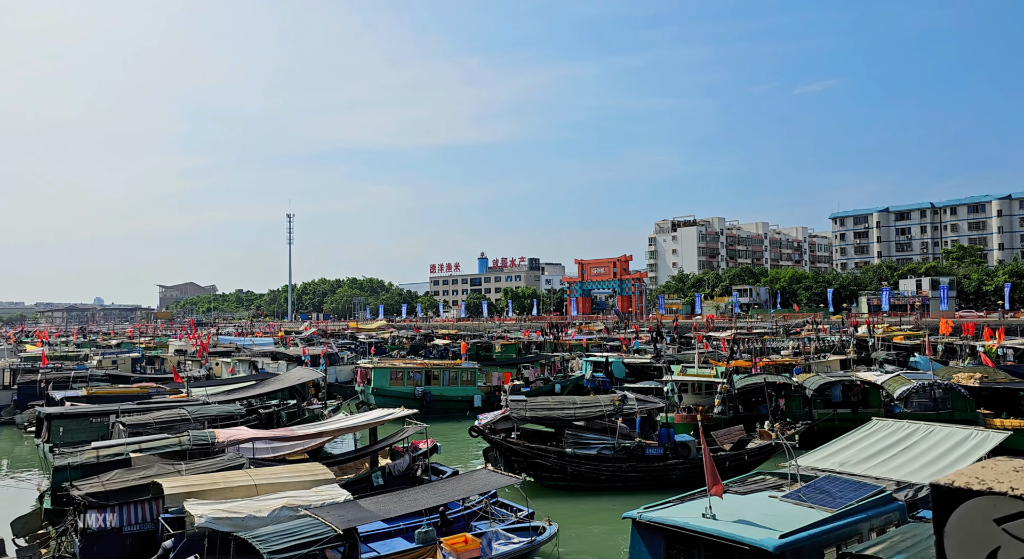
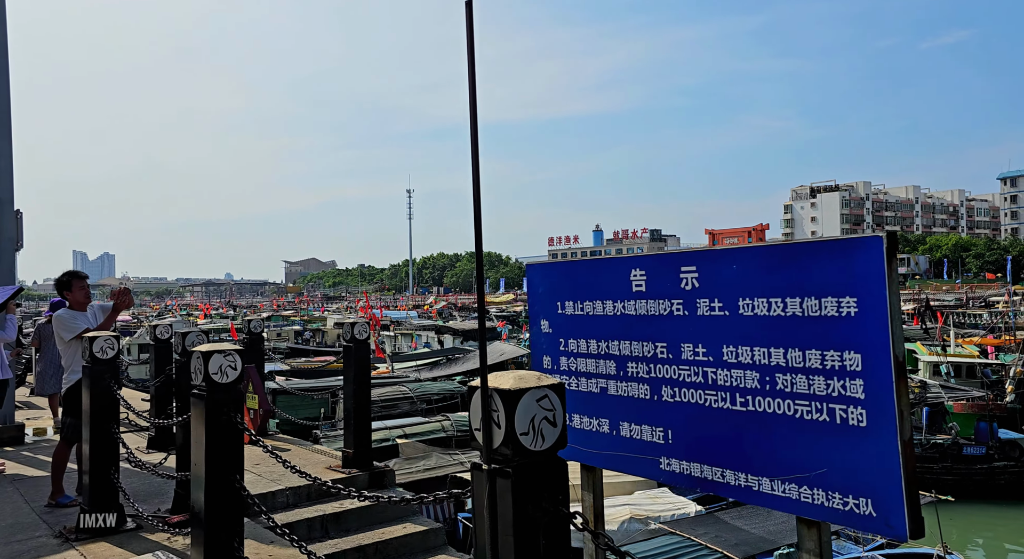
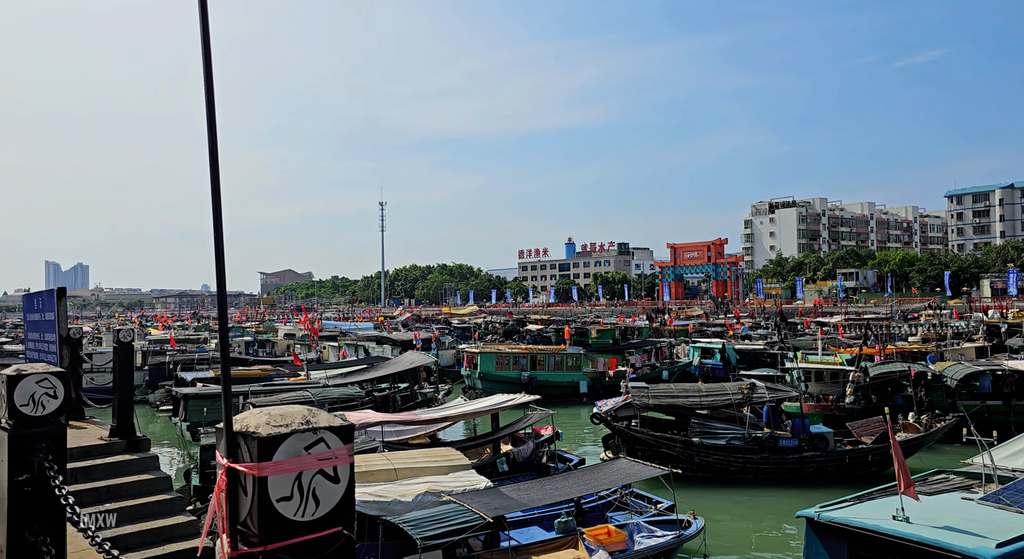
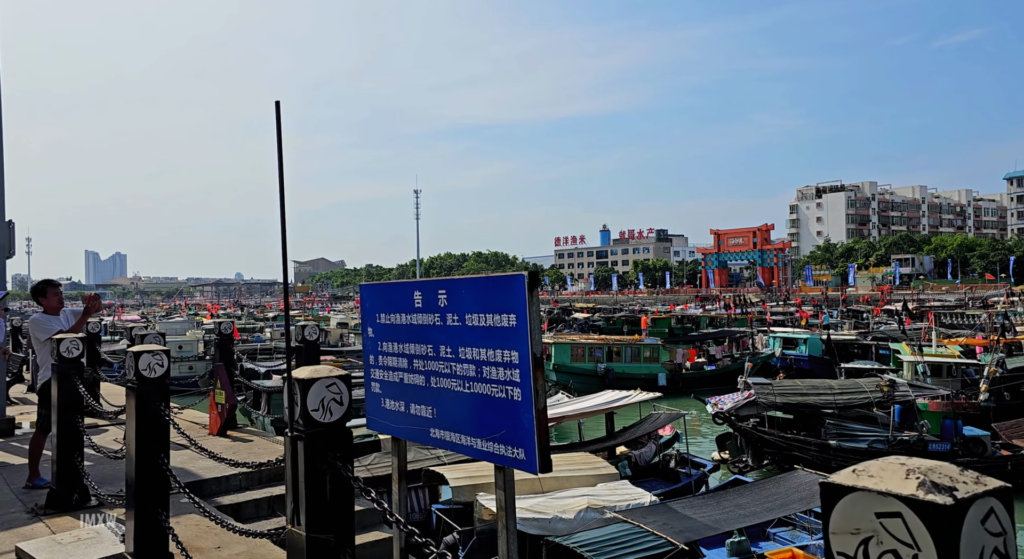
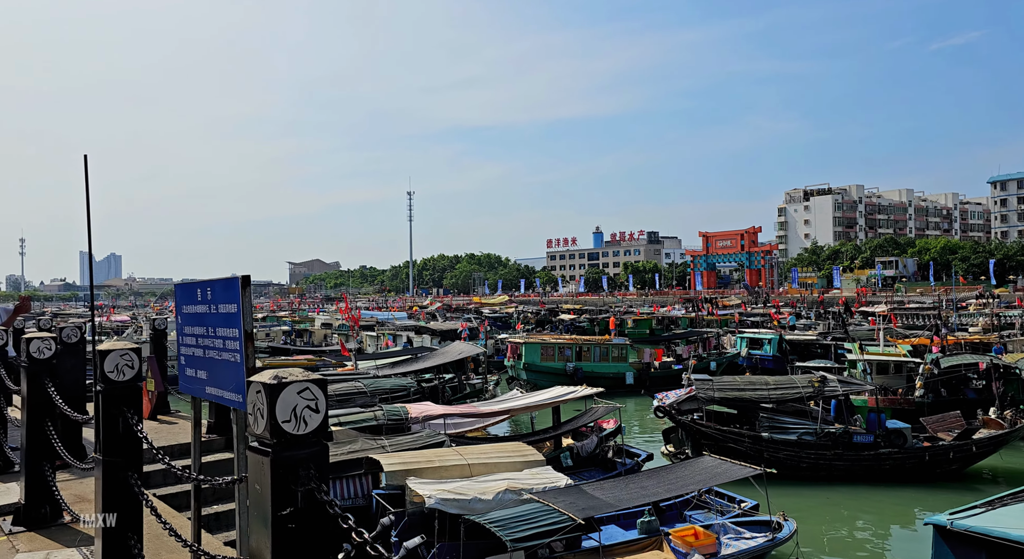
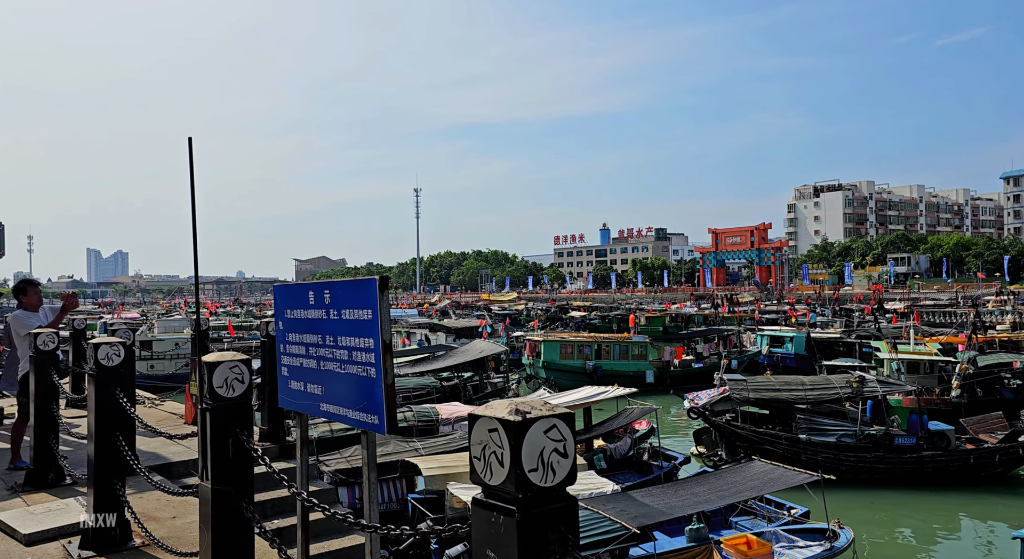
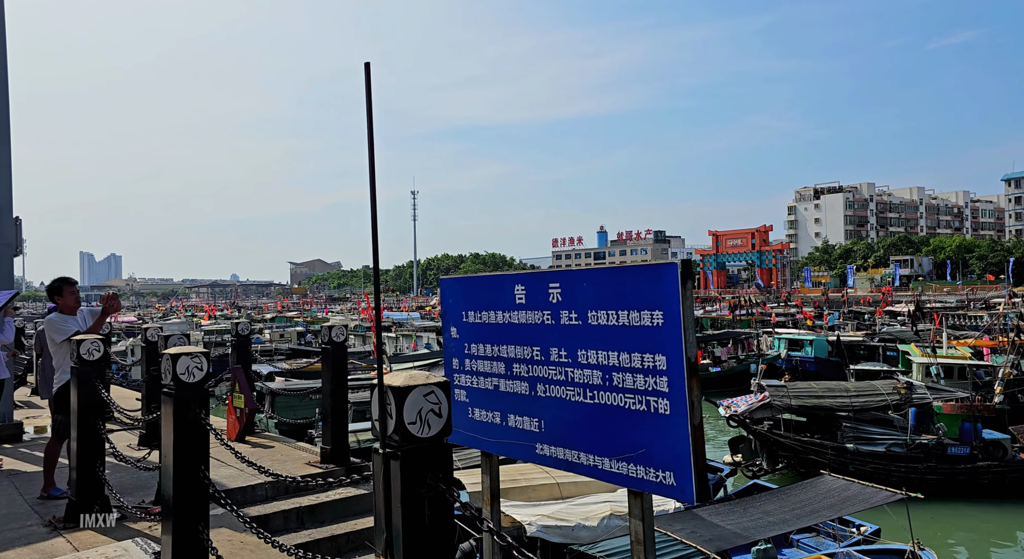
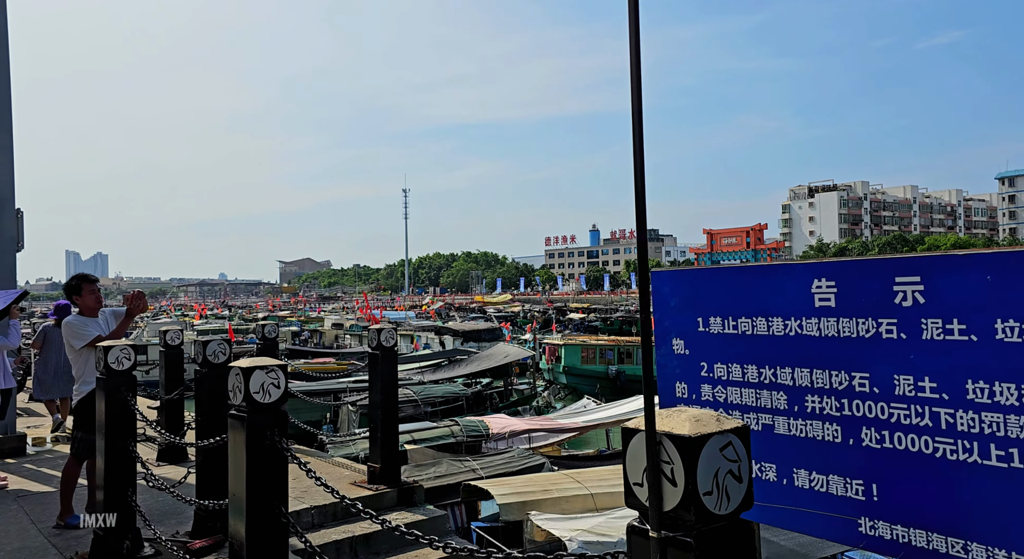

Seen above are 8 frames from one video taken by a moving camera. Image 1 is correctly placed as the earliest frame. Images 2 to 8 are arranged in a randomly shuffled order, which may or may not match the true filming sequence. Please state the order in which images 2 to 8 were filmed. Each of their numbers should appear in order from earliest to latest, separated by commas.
3, 5, 6, 4, 7, 2, 8
